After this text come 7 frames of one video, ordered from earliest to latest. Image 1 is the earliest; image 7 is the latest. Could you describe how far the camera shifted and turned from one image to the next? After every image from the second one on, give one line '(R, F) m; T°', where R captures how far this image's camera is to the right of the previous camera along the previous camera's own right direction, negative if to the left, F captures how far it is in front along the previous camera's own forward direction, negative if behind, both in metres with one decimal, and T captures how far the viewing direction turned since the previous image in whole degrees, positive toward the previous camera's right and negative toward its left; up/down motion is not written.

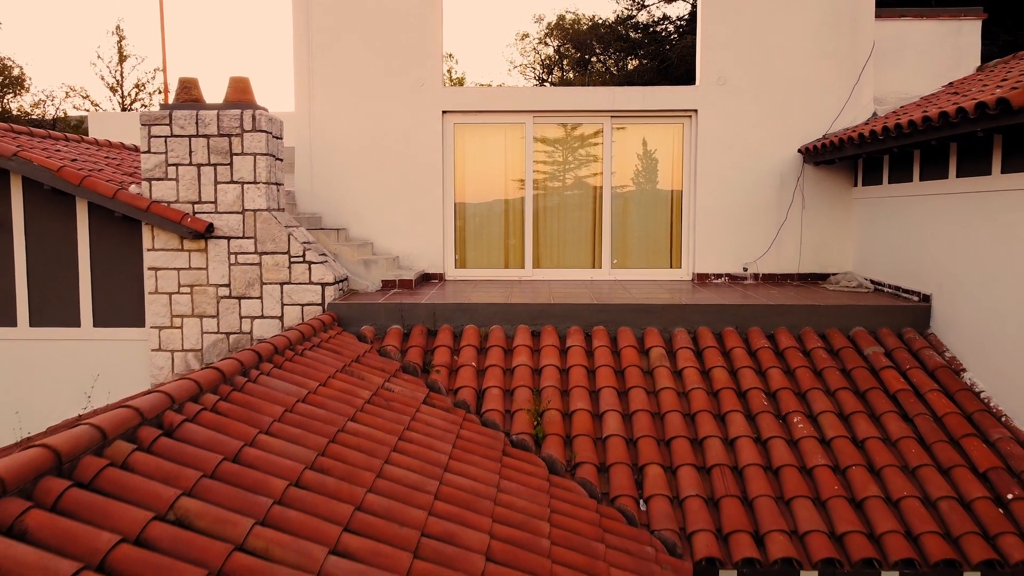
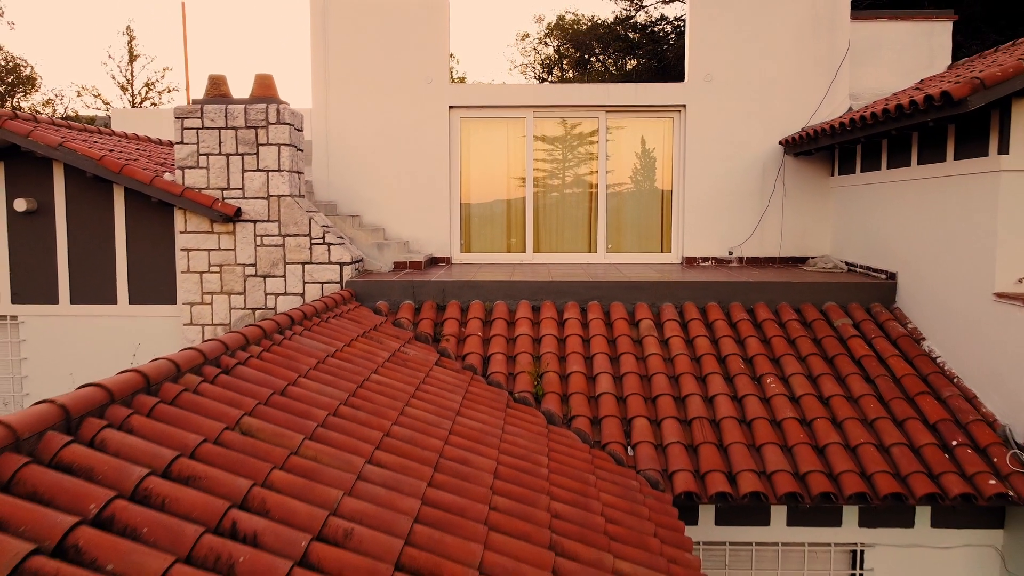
(0.0, -0.6) m; 0°
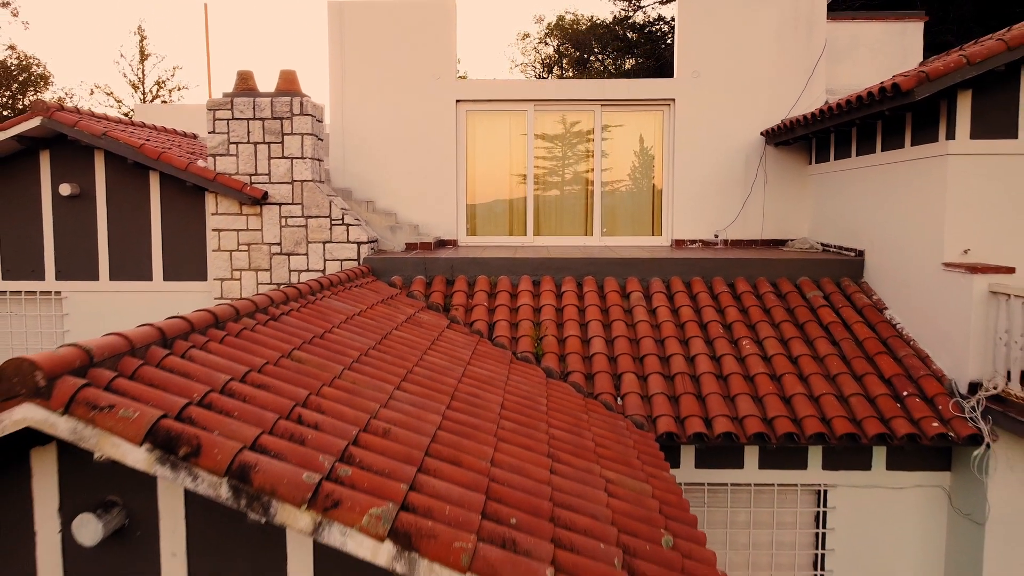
(0.0, -0.7) m; 0°
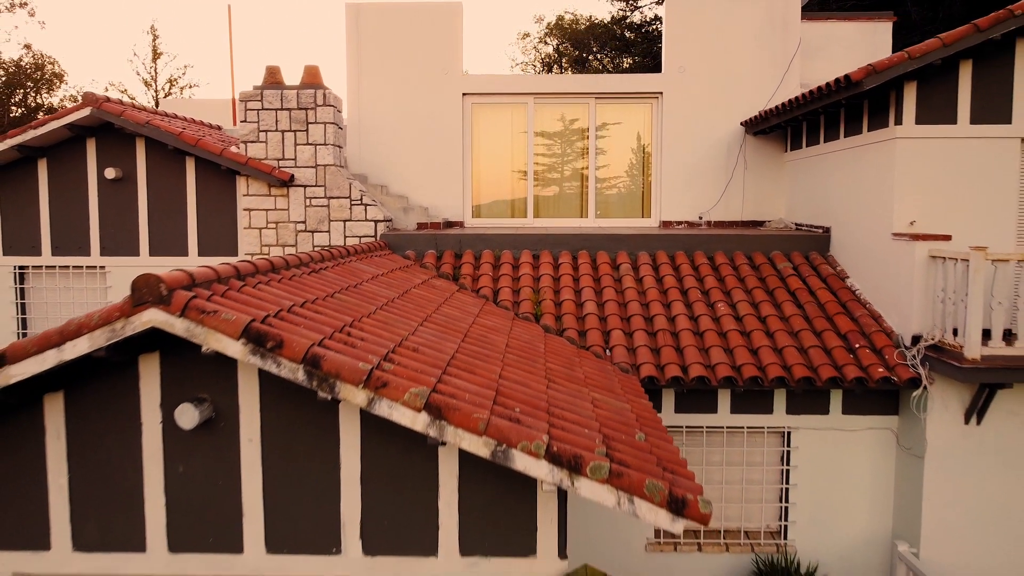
(0.0, -0.9) m; 0°
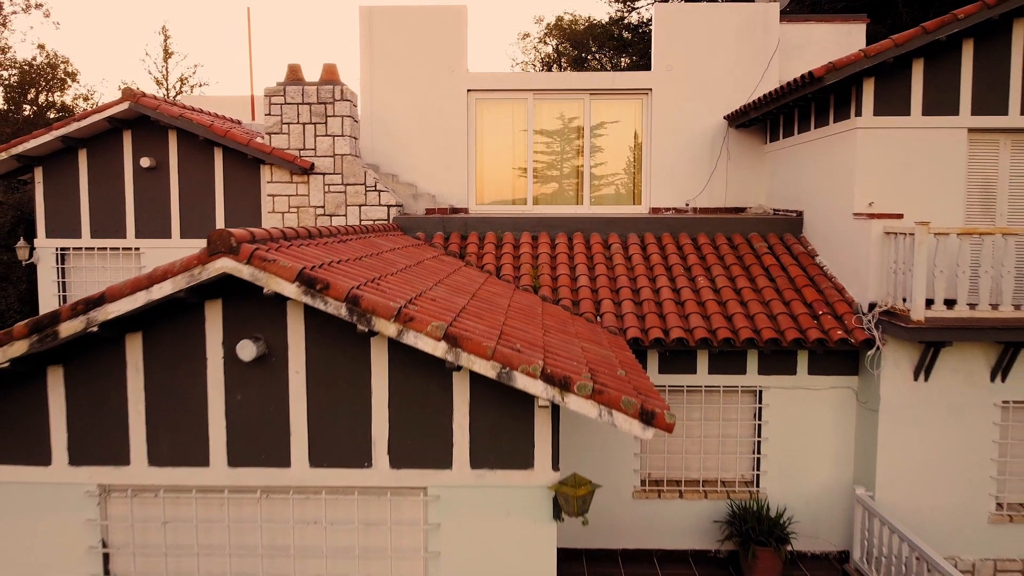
(0.0, -0.9) m; 0°
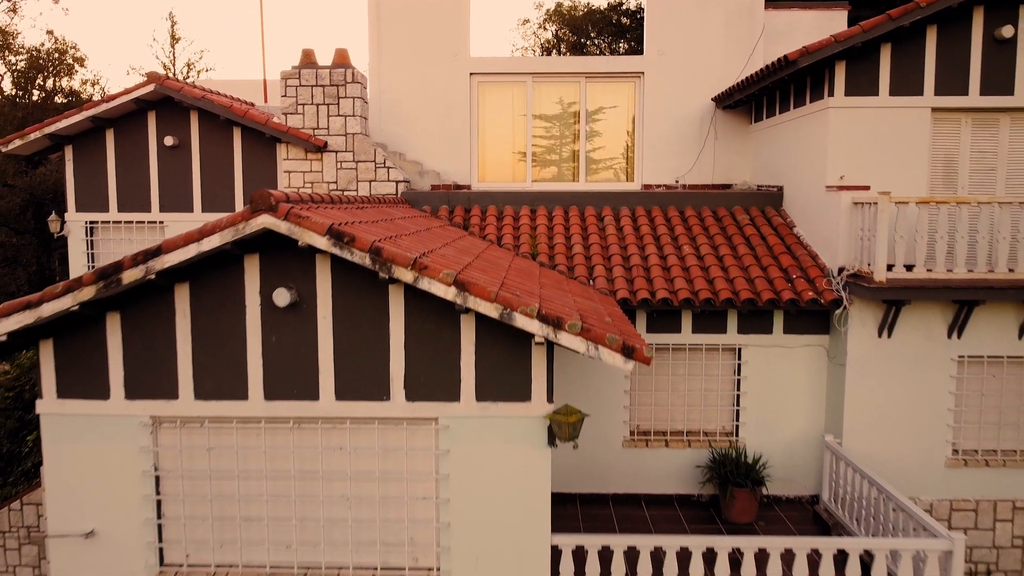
(0.0, -0.7) m; 0°
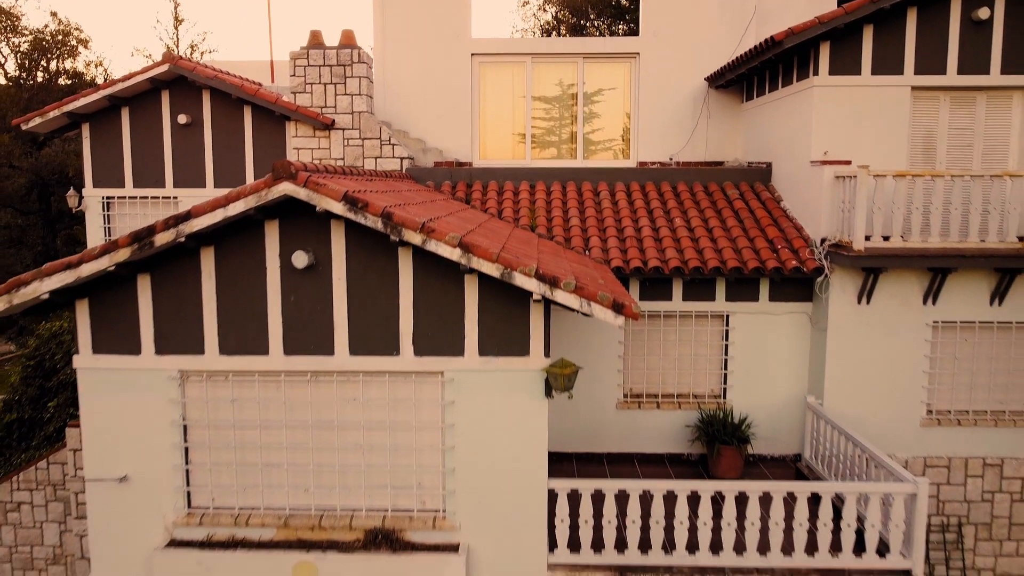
(0.0, -0.5) m; 0°
